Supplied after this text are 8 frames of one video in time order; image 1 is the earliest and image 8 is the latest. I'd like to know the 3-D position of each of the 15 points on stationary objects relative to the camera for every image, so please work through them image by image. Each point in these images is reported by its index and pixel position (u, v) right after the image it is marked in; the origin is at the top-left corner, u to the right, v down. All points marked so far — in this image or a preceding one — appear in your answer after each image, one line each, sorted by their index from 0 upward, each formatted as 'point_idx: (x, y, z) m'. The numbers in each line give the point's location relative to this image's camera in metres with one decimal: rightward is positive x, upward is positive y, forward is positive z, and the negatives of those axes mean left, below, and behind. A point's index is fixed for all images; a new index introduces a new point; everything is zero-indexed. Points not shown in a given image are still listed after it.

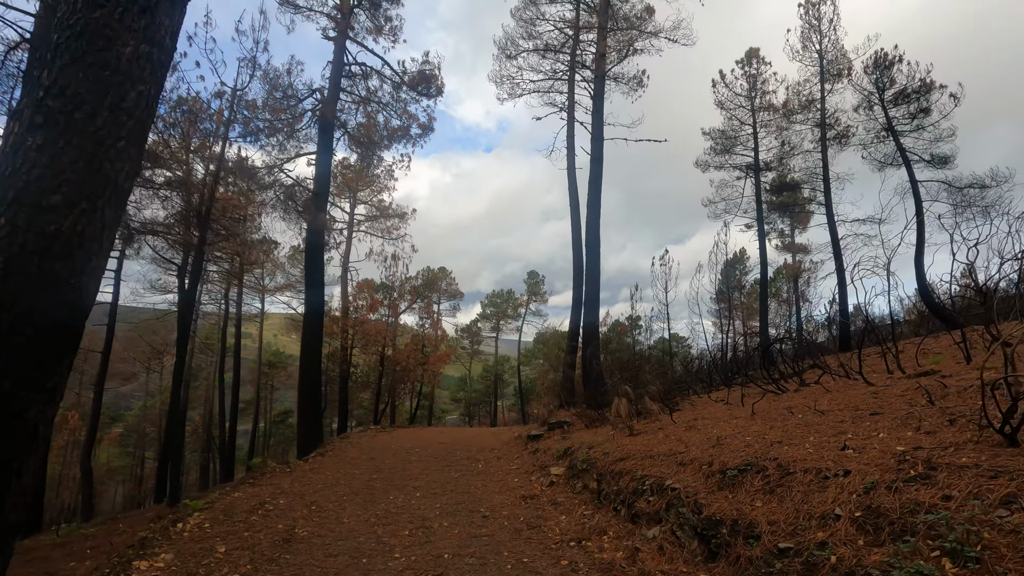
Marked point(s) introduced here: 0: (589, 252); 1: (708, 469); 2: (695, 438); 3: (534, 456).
0: (+1.6, +0.8, +9.2) m
1: (+1.4, -1.3, +3.2) m
2: (+1.7, -1.4, +4.1) m
3: (+0.3, -2.3, +6.2) m
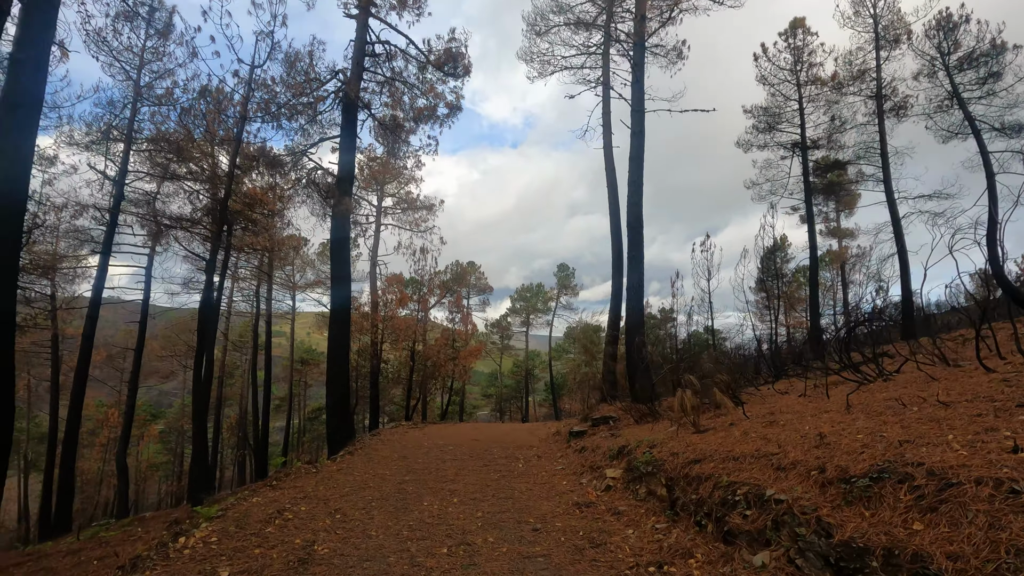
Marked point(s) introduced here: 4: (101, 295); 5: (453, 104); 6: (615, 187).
0: (+2.3, +1.1, +8.5) m
1: (+1.8, -1.1, +2.5) m
2: (+2.1, -1.1, +3.4) m
3: (+0.9, -2.1, +5.6) m
4: (-7.8, -0.1, +8.4) m
5: (-1.3, +4.0, +9.6) m
6: (+2.4, +2.3, +10.4) m
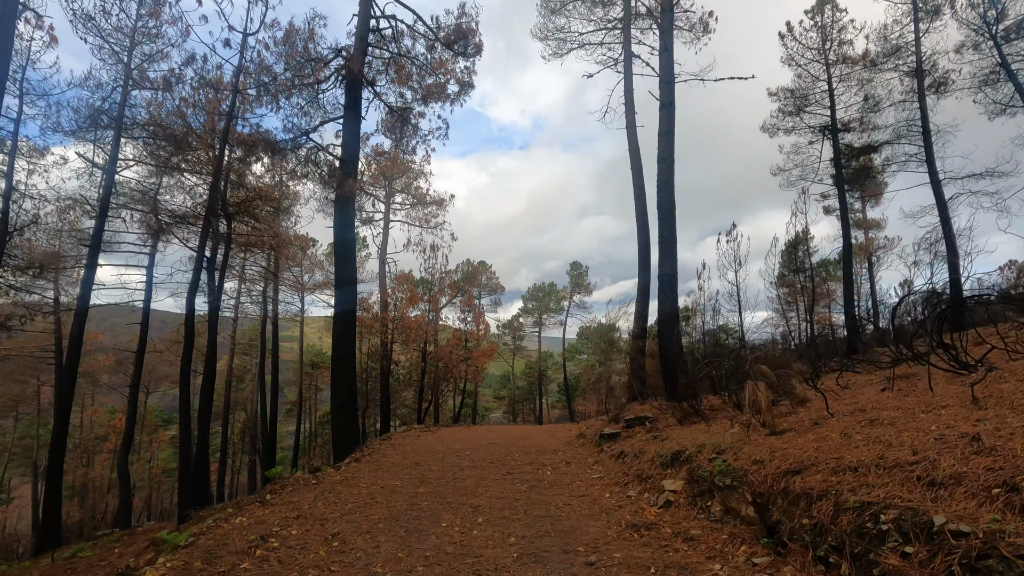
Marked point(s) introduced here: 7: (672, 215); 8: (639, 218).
0: (+2.6, +1.3, +7.7) m
1: (+2.0, -0.8, +1.8) m
2: (+2.3, -0.9, +2.6) m
3: (+1.2, -1.9, +4.8) m
4: (-7.4, -0.1, +7.8) m
5: (-0.9, +4.1, +8.9) m
6: (+2.7, +2.5, +9.6) m
7: (+2.8, +1.3, +7.7) m
8: (+2.7, +1.5, +9.4) m
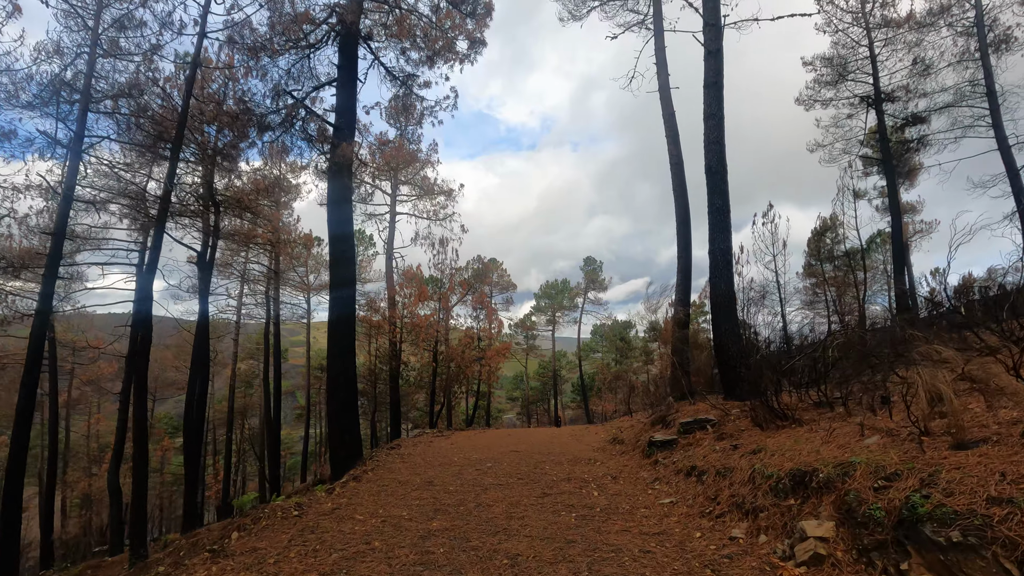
0: (+2.9, +1.6, +6.5) m
1: (+2.3, -0.5, +0.6) m
2: (+2.6, -0.6, +1.4) m
3: (+1.5, -1.6, +3.7) m
4: (-7.1, 0.0, +6.9) m
5: (-0.7, +4.4, +7.8) m
6: (+3.1, +2.9, +8.4) m
7: (+3.1, +1.6, +6.5) m
8: (+3.0, +1.8, +8.3) m
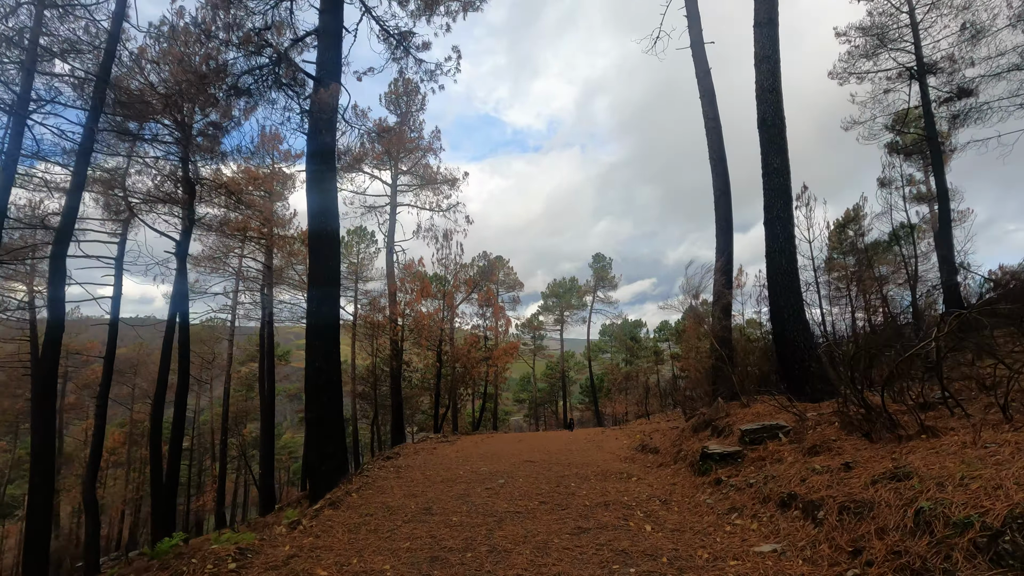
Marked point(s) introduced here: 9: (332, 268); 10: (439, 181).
0: (+3.1, +1.9, +5.4) m
1: (+2.4, -0.2, -0.5) m
2: (+2.7, -0.3, +0.3) m
3: (+1.7, -1.3, +2.6) m
4: (-6.9, +0.2, +5.9) m
5: (-0.5, +4.6, +6.7) m
6: (+3.3, +3.1, +7.3) m
7: (+3.3, +1.9, +5.4) m
8: (+3.2, +2.0, +7.2) m
9: (-2.3, +0.1, +5.5) m
10: (-2.7, +3.9, +16.3) m
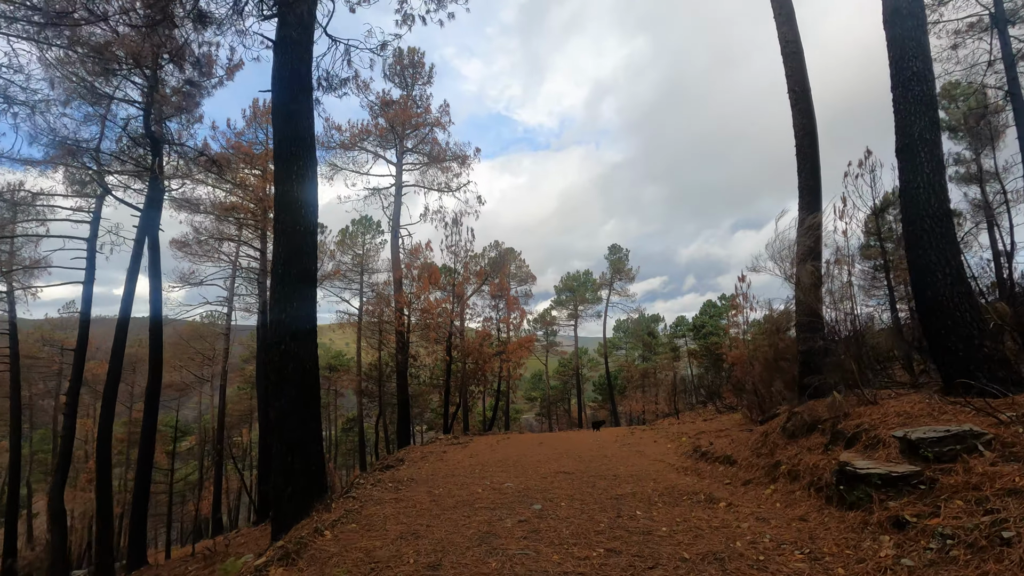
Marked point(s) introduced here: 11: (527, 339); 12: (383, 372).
0: (+3.4, +2.3, +3.9) m
1: (+2.6, +0.2, -2.0) m
2: (+3.0, +0.1, -1.2) m
3: (+2.0, -0.9, +1.1) m
4: (-6.5, +0.6, +4.6) m
5: (-0.2, +5.0, +5.3) m
6: (+3.6, +3.6, +5.8) m
7: (+3.6, +2.3, +3.9) m
8: (+3.6, +2.5, +5.7) m
9: (-1.9, +0.5, +4.1) m
10: (-2.2, +4.4, +15.0) m
11: (+0.7, -2.3, +19.1) m
12: (-5.3, -3.4, +18.2) m
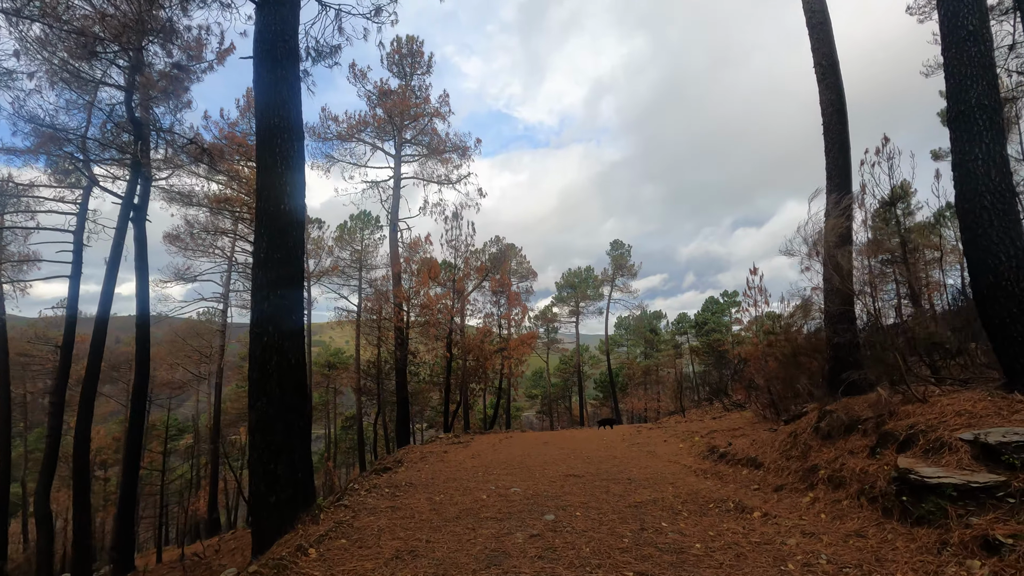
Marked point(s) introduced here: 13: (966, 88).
0: (+3.5, +2.4, +3.5) m
1: (+2.7, +0.3, -2.4) m
2: (+3.0, +0.2, -1.6) m
3: (+2.0, -0.8, +0.7) m
4: (-6.5, +0.7, +4.2) m
5: (-0.1, +5.1, +4.9) m
6: (+3.7, +3.7, +5.4) m
7: (+3.7, +2.4, +3.5) m
8: (+3.6, +2.6, +5.3) m
9: (-1.9, +0.6, +3.7) m
10: (-2.1, +4.5, +14.5) m
11: (+0.7, -2.1, +18.7) m
12: (-5.2, -3.3, +17.8) m
13: (+3.5, +1.5, +3.5) m
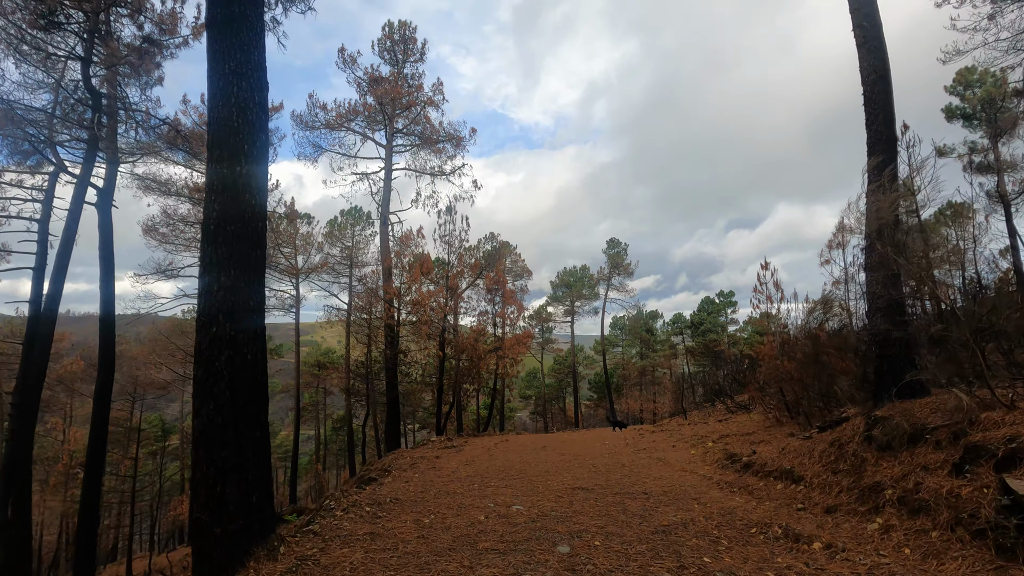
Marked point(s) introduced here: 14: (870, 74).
0: (+3.5, +2.5, +3.0) m
1: (+2.8, +0.4, -2.9) m
2: (+3.1, +0.3, -2.1) m
3: (+2.1, -0.7, +0.1) m
4: (-6.4, +0.8, +3.5) m
5: (-0.1, +5.2, +4.3) m
6: (+3.7, +3.8, +4.9) m
7: (+3.7, +2.5, +2.9) m
8: (+3.7, +2.7, +4.7) m
9: (-1.8, +0.7, +3.1) m
10: (-2.2, +4.6, +13.9) m
11: (+0.5, -2.0, +18.1) m
12: (-5.4, -3.1, +17.1) m
13: (+3.6, +1.6, +2.9) m
14: (+3.7, +2.3, +4.6) m
